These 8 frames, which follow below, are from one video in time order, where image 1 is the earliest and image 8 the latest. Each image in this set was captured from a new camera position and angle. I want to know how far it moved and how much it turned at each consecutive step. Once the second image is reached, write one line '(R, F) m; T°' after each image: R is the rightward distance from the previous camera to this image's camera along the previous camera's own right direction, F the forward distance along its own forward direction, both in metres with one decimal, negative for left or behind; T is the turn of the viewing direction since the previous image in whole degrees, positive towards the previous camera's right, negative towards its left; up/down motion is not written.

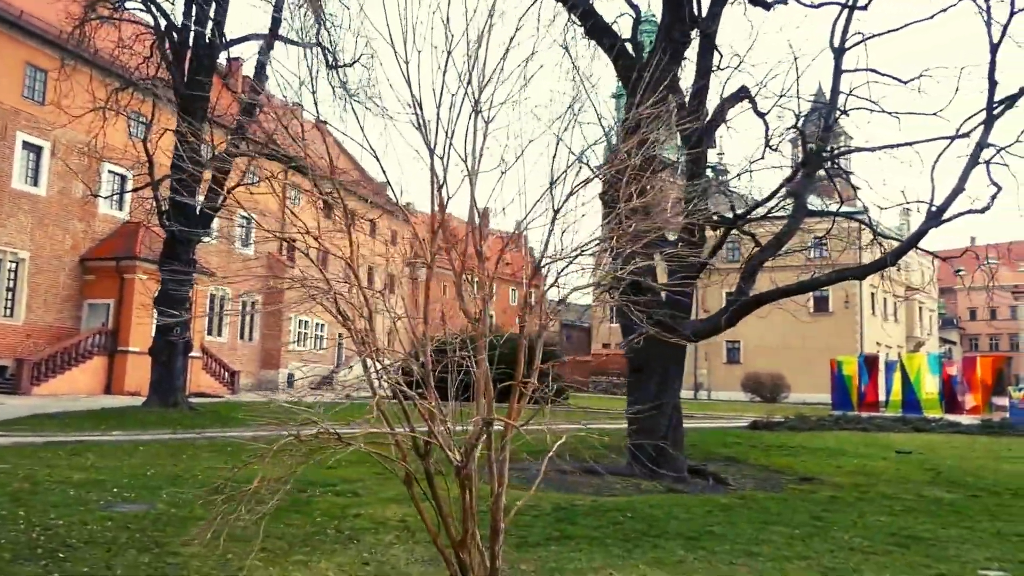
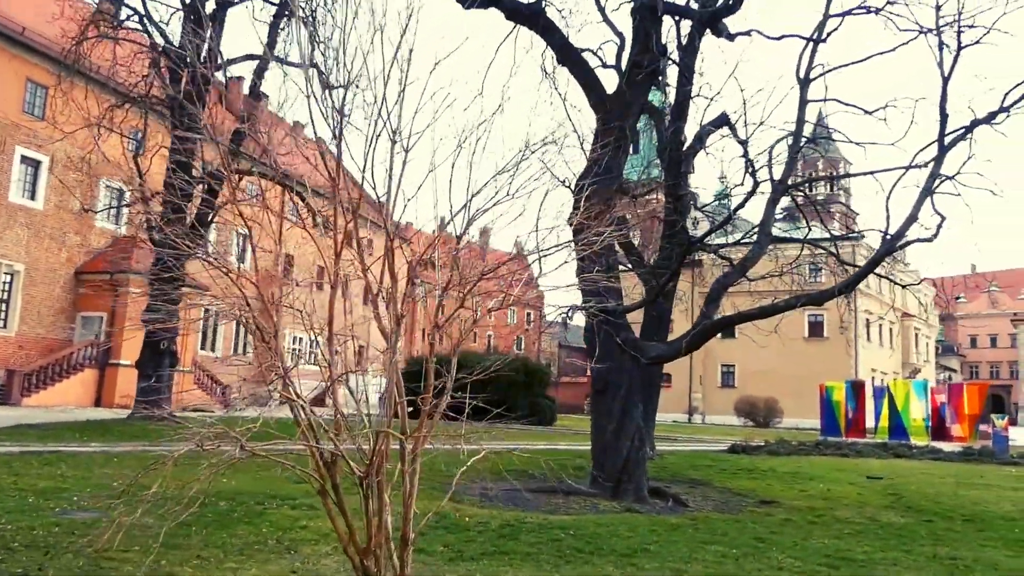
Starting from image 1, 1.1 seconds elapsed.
(+0.4, -0.2) m; 0°
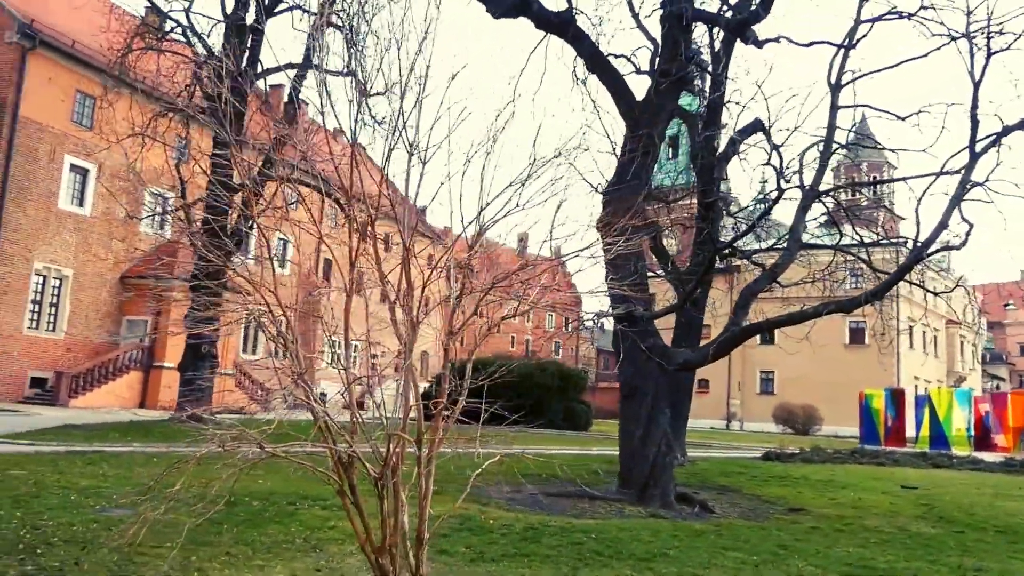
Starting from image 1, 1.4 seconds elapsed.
(+0.1, -0.1) m; -3°
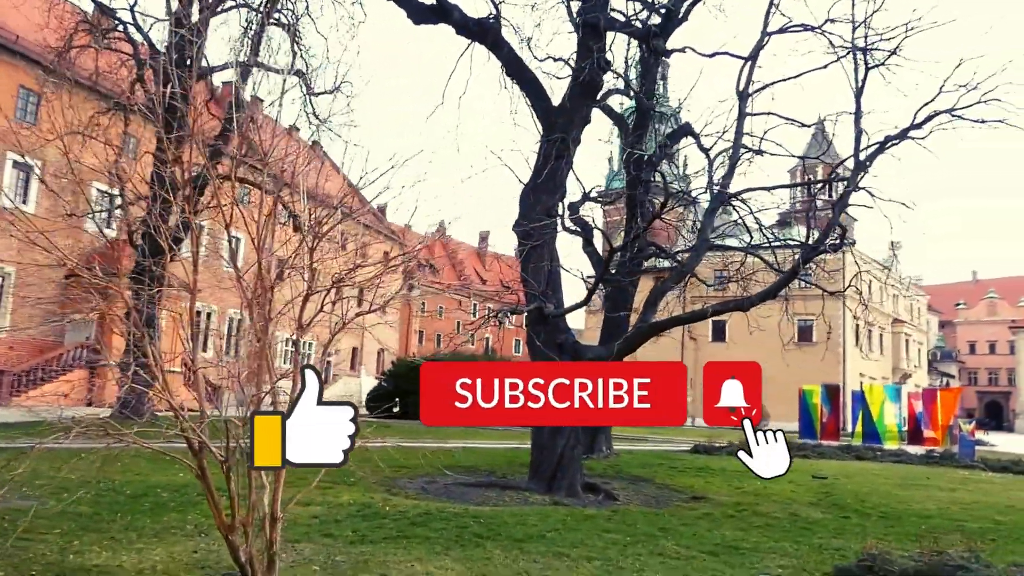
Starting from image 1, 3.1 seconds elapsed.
(+0.6, -0.4) m; +2°
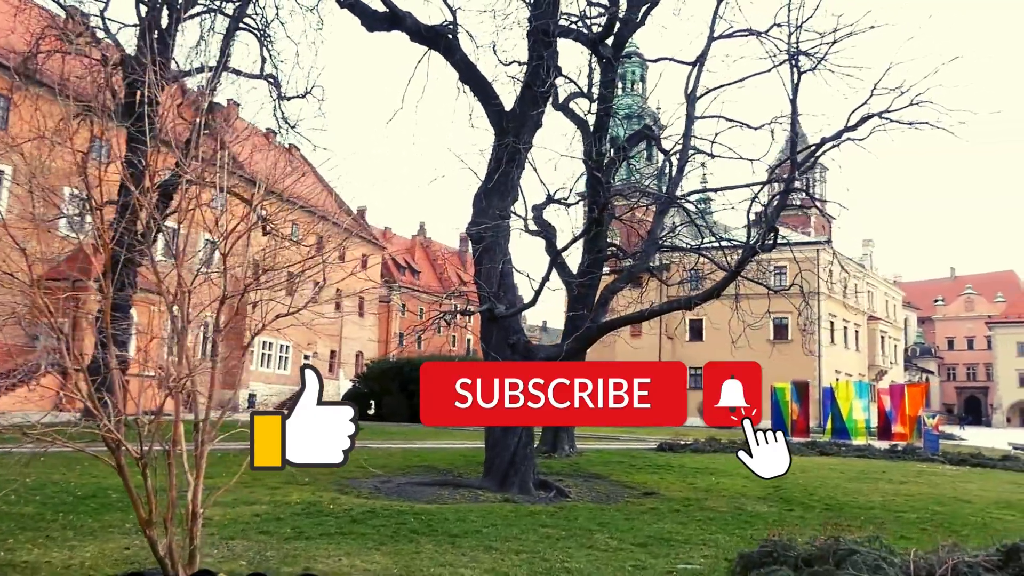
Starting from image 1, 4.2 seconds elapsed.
(+0.4, -0.2) m; +1°
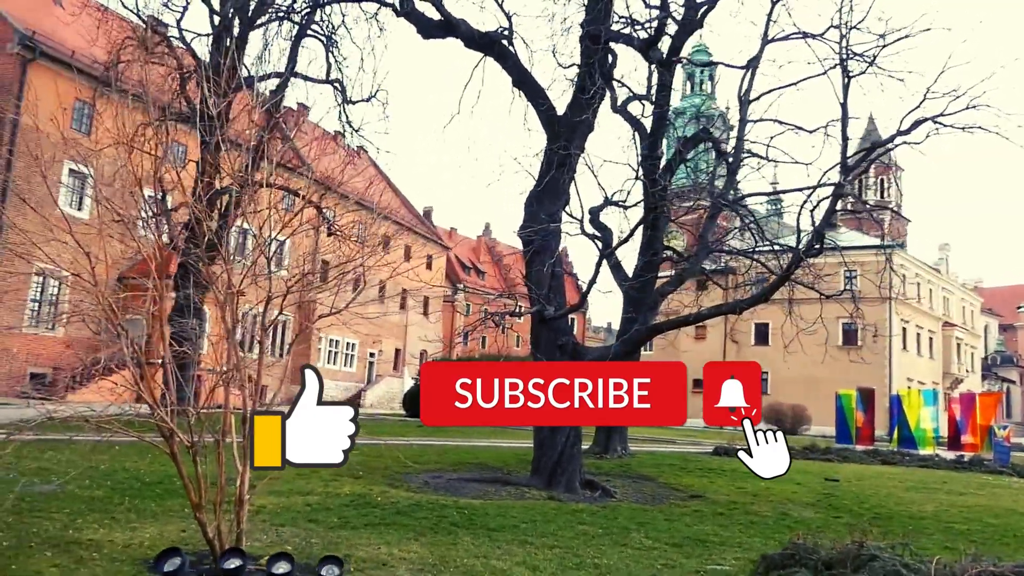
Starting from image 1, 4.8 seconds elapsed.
(+0.2, -0.2) m; -4°
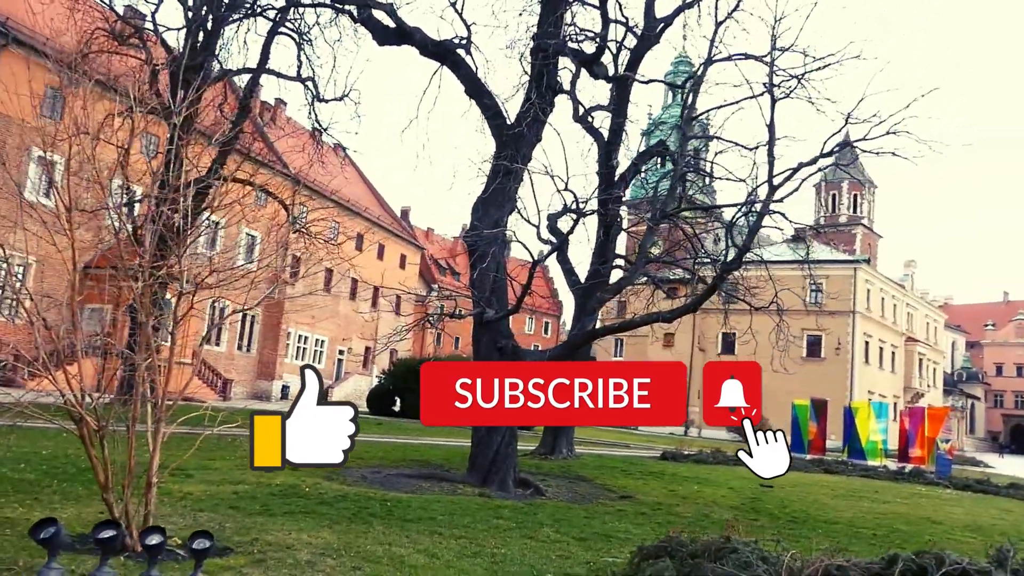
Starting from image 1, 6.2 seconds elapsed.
(+0.5, -0.3) m; +1°
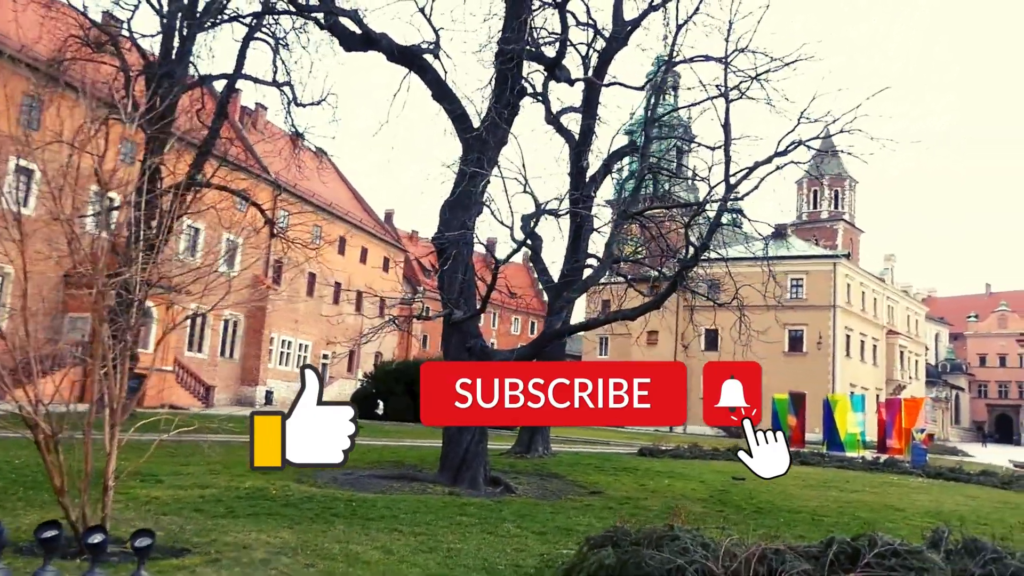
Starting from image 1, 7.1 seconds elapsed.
(+0.3, -0.1) m; +1°
